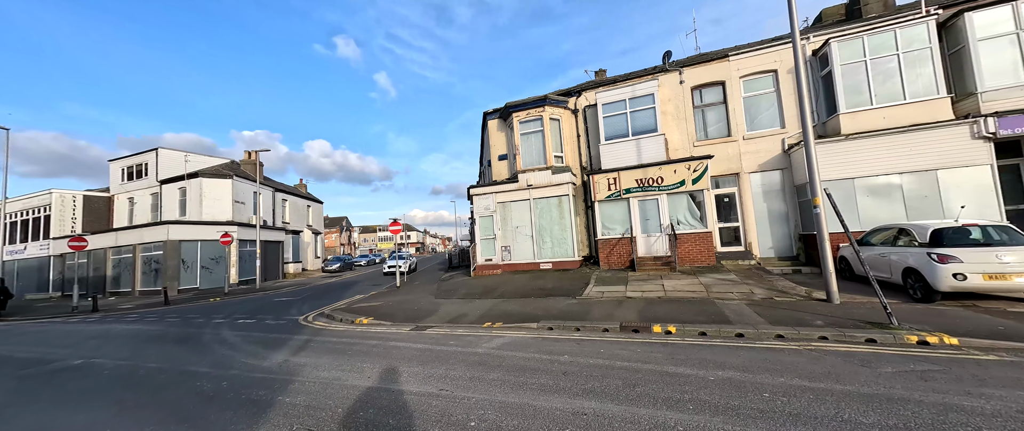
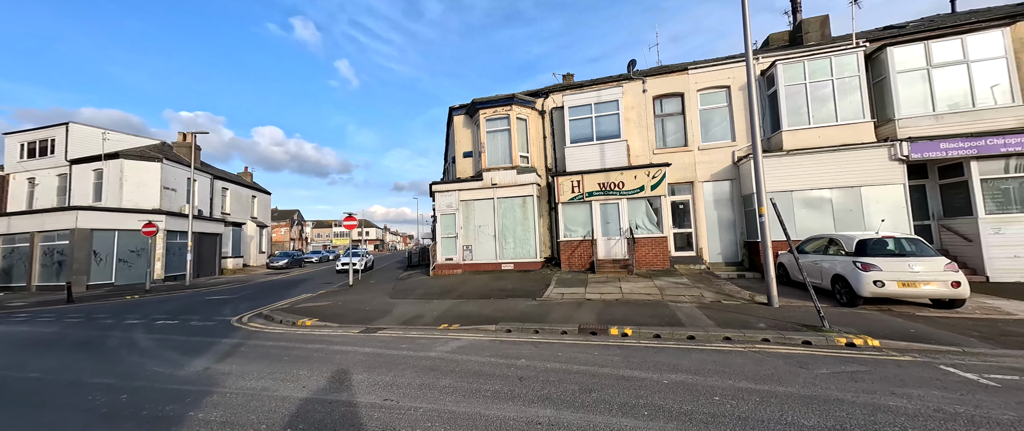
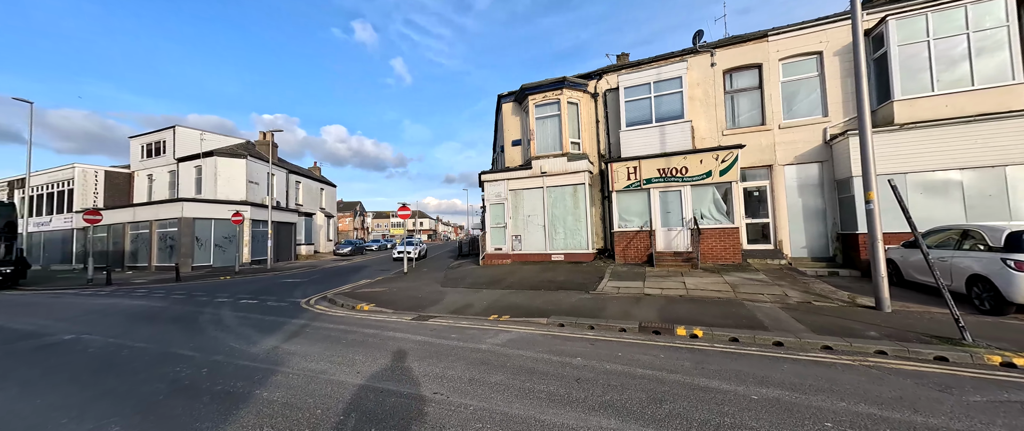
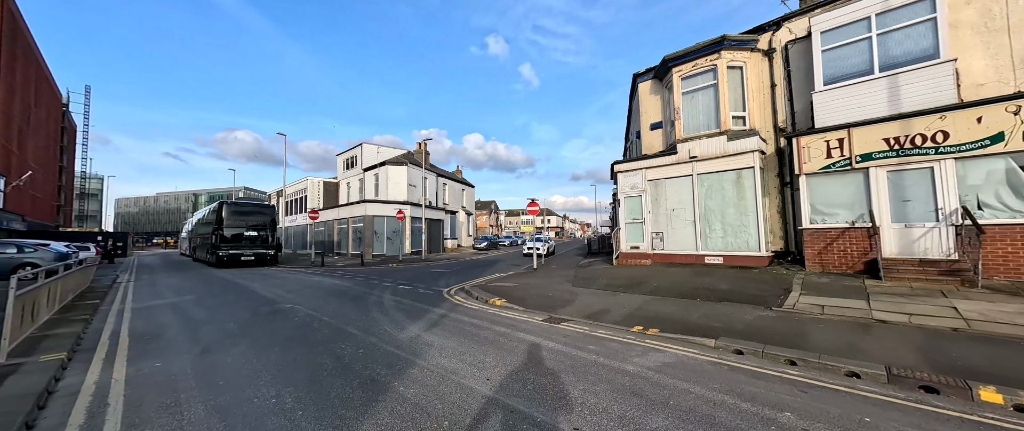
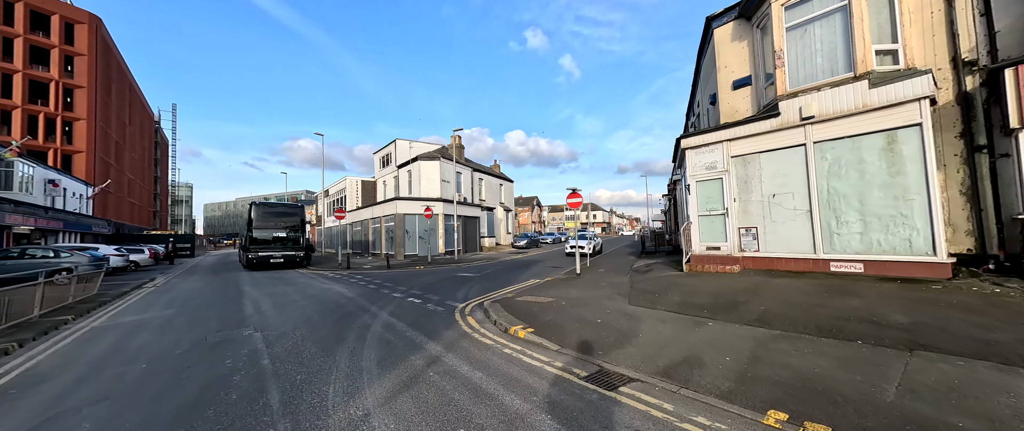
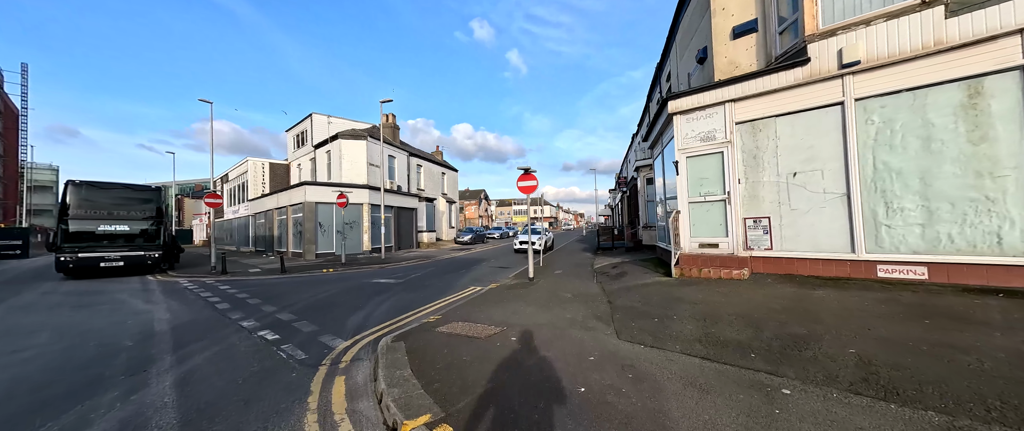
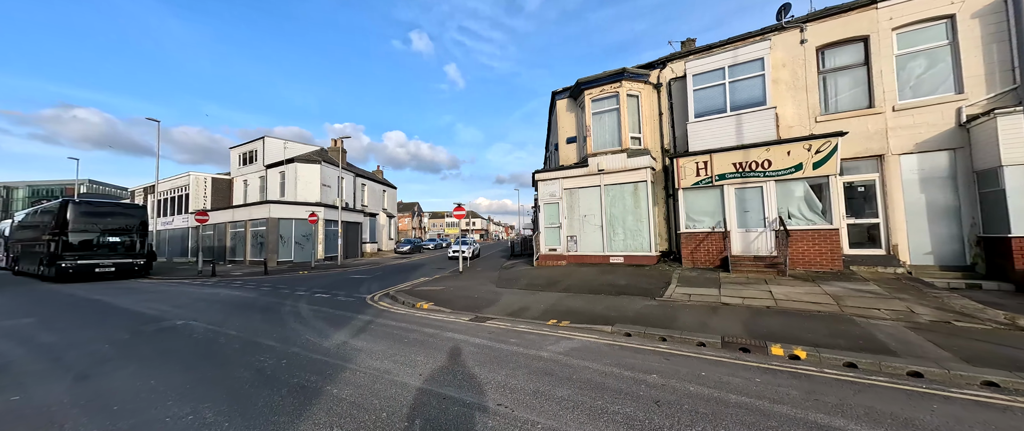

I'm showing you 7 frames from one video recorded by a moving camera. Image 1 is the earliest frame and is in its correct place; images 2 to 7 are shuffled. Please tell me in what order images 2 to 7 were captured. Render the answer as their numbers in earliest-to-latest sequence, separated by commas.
2, 3, 7, 4, 5, 6
